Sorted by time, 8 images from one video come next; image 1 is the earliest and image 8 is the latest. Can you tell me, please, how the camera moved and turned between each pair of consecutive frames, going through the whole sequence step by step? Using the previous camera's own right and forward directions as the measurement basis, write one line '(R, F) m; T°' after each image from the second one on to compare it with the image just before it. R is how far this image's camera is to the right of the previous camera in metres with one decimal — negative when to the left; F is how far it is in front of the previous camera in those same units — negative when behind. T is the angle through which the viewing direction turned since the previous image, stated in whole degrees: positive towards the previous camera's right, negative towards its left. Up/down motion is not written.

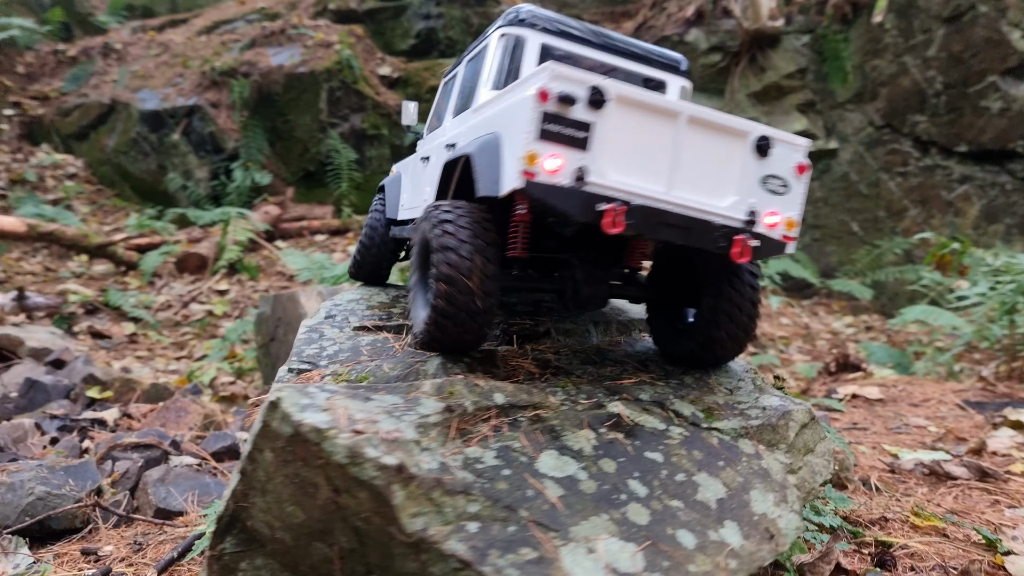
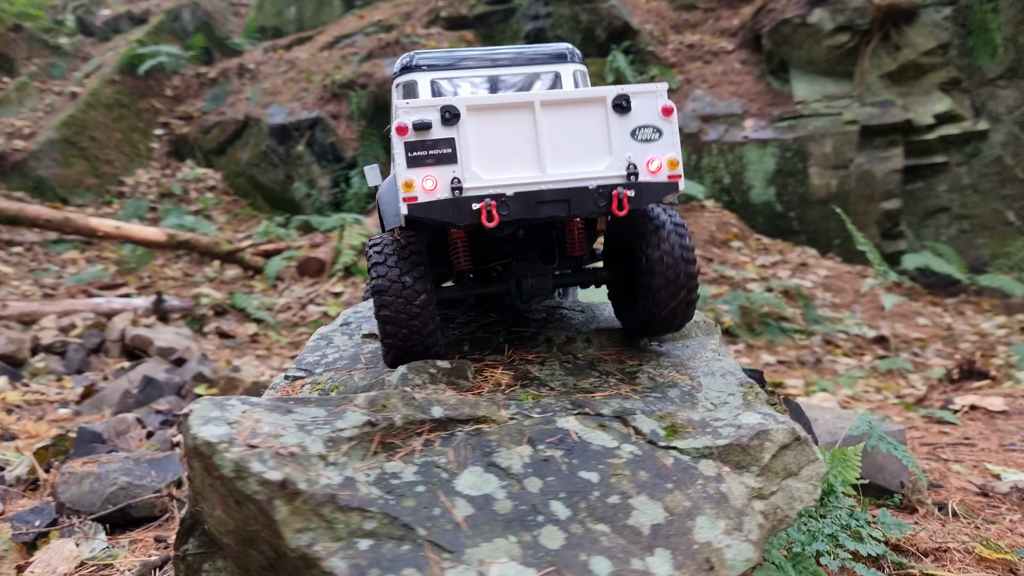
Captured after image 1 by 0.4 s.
(+0.5, +0.1) m; -9°
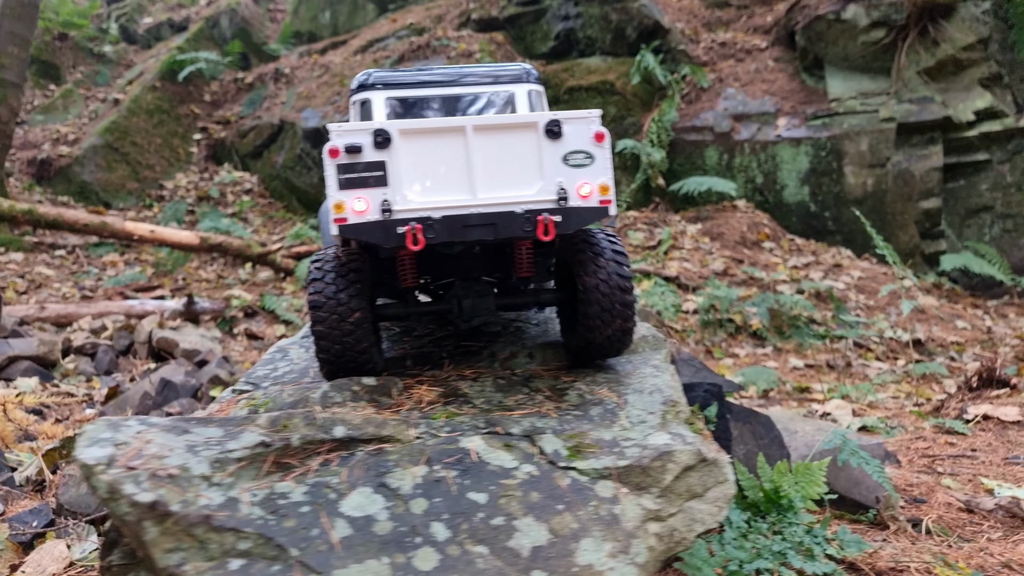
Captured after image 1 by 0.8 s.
(+0.4, 0.0) m; -3°
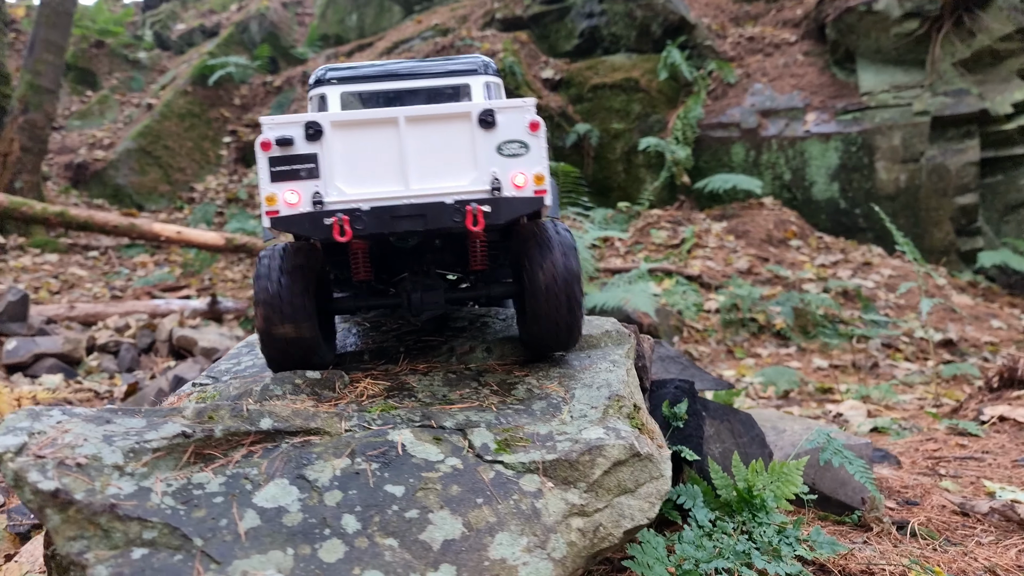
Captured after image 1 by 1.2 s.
(+0.3, 0.0) m; -2°
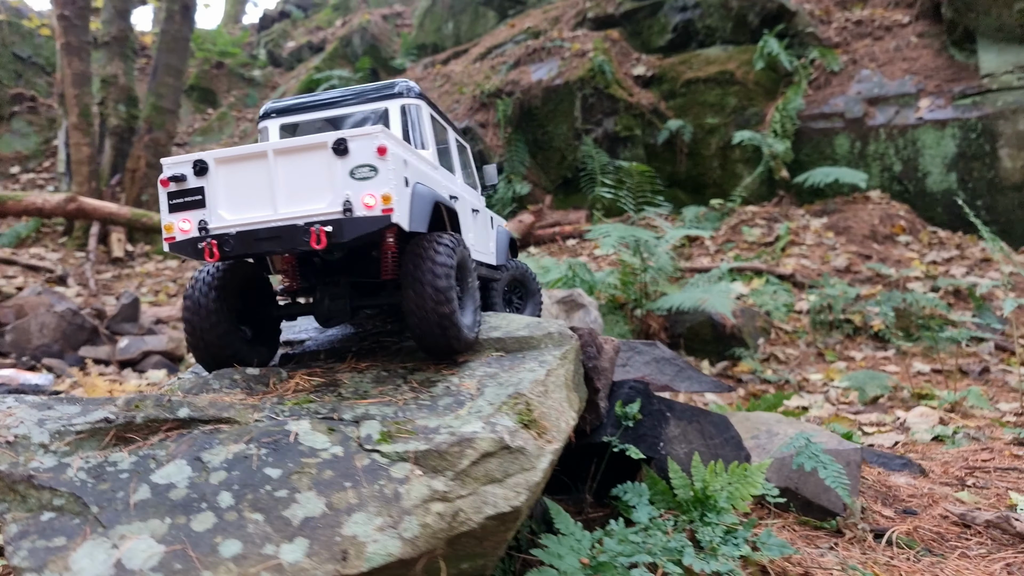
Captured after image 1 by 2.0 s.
(+0.8, -0.1) m; -8°
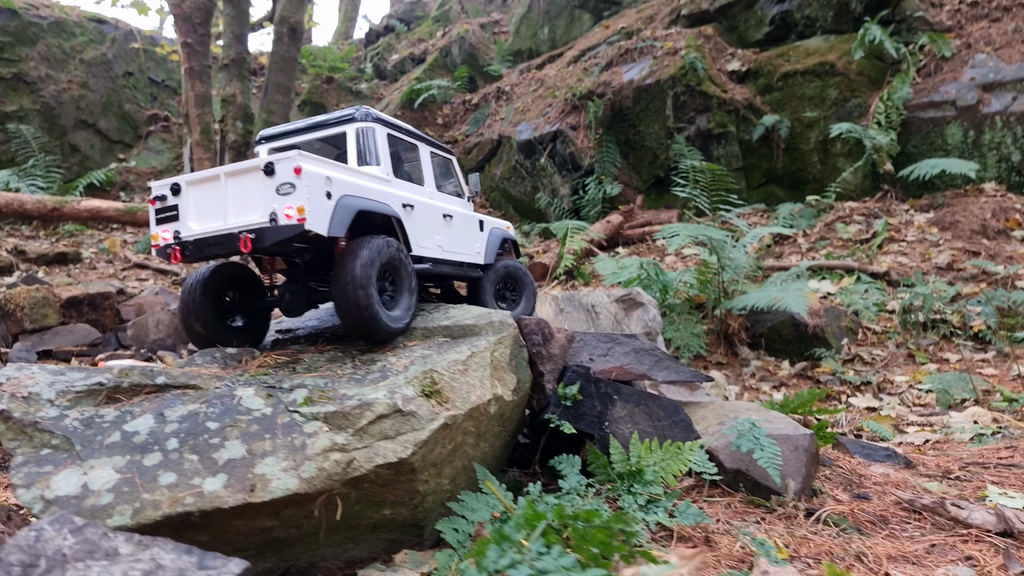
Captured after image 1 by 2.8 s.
(+0.9, -0.4) m; -8°
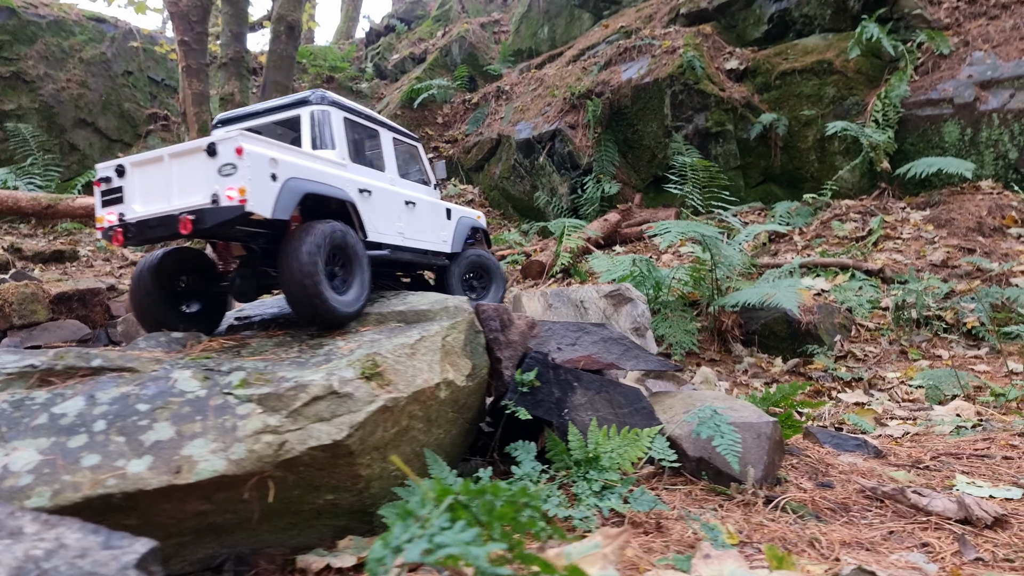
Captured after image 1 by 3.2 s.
(+0.3, +0.1) m; 0°
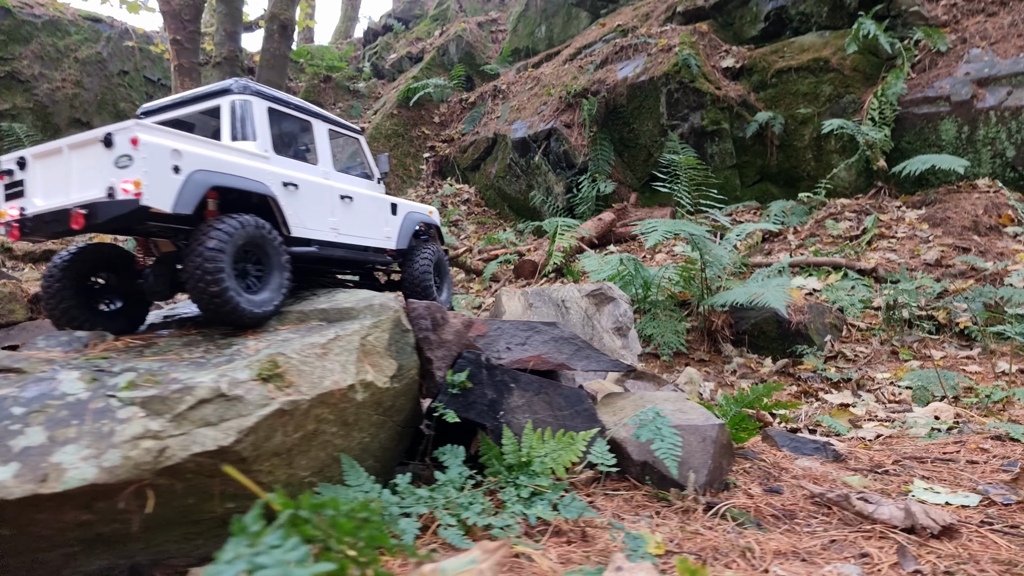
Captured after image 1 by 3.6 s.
(+0.4, +0.2) m; 0°
